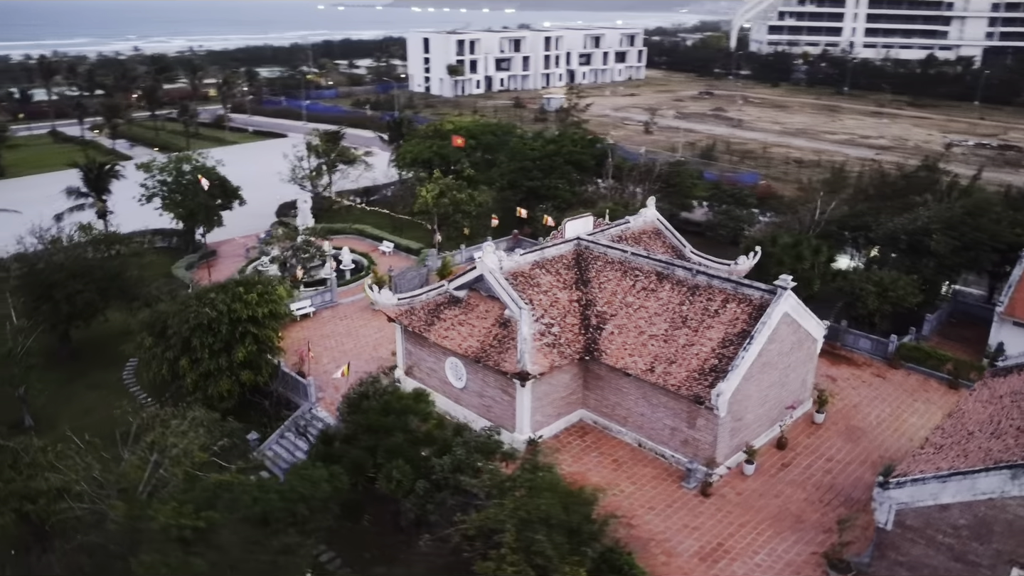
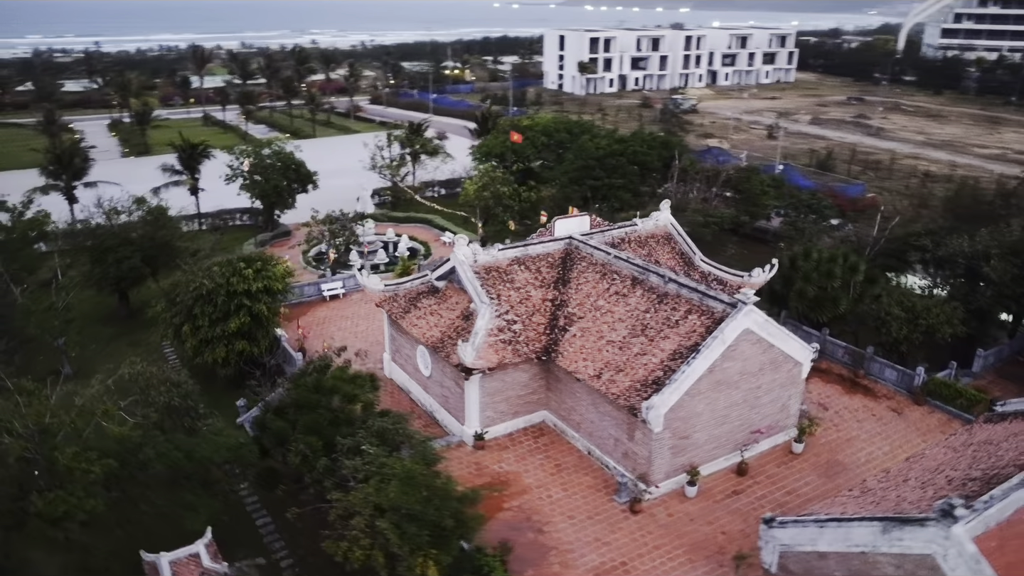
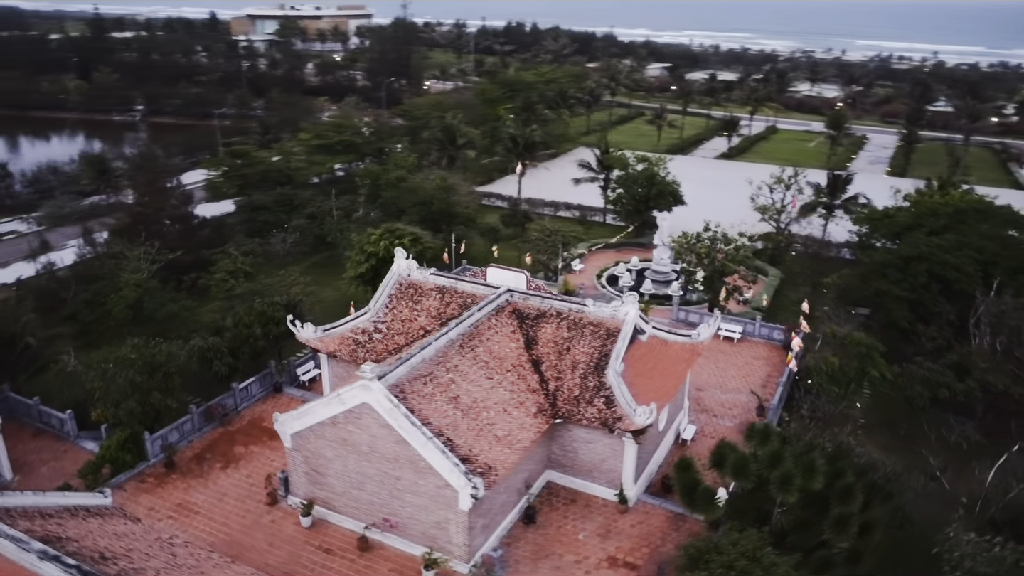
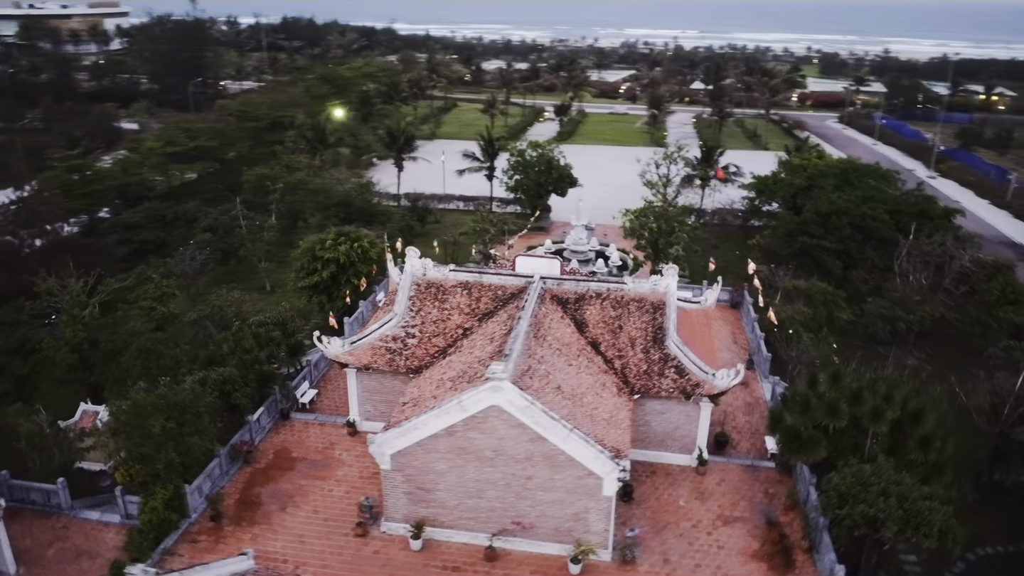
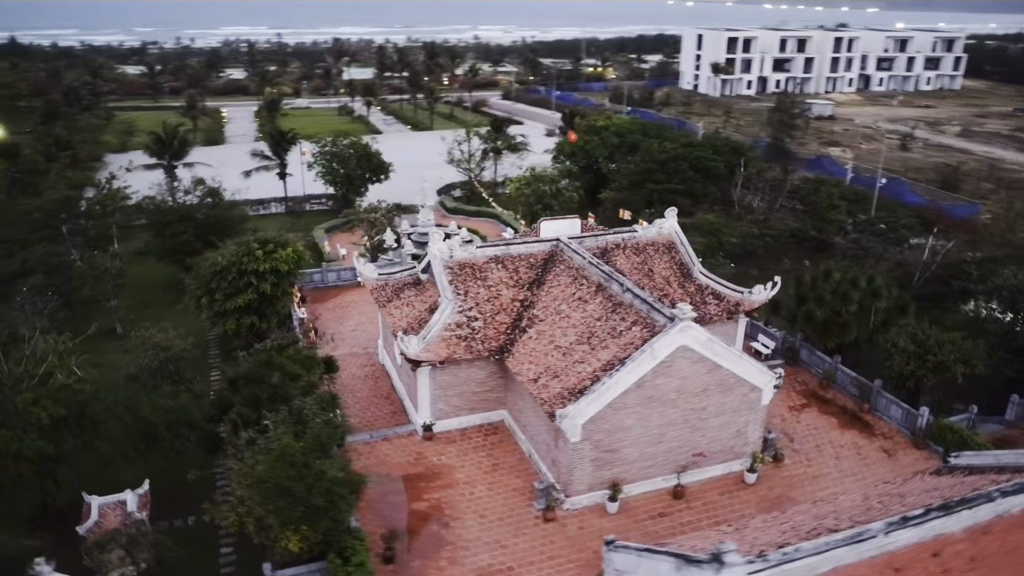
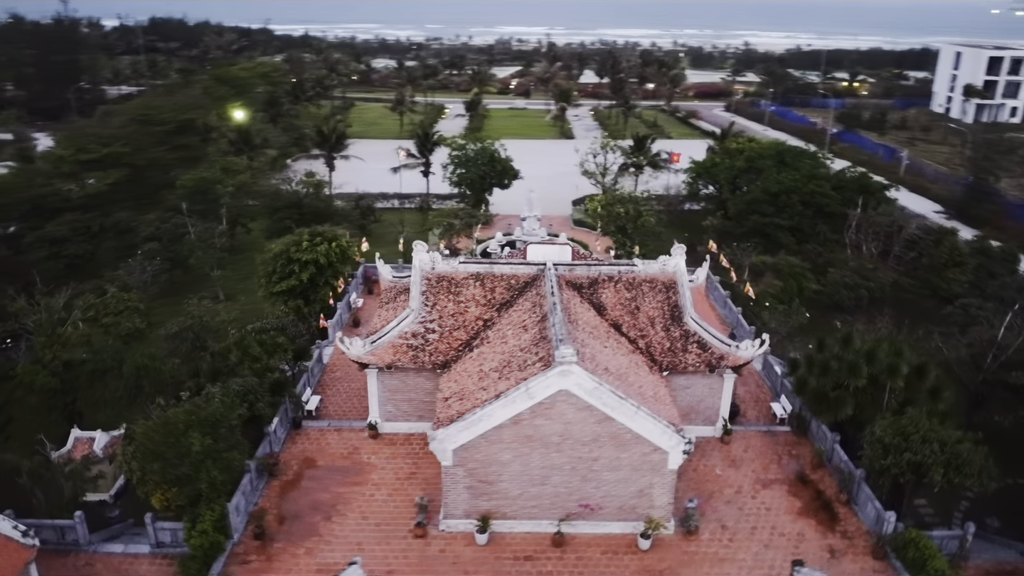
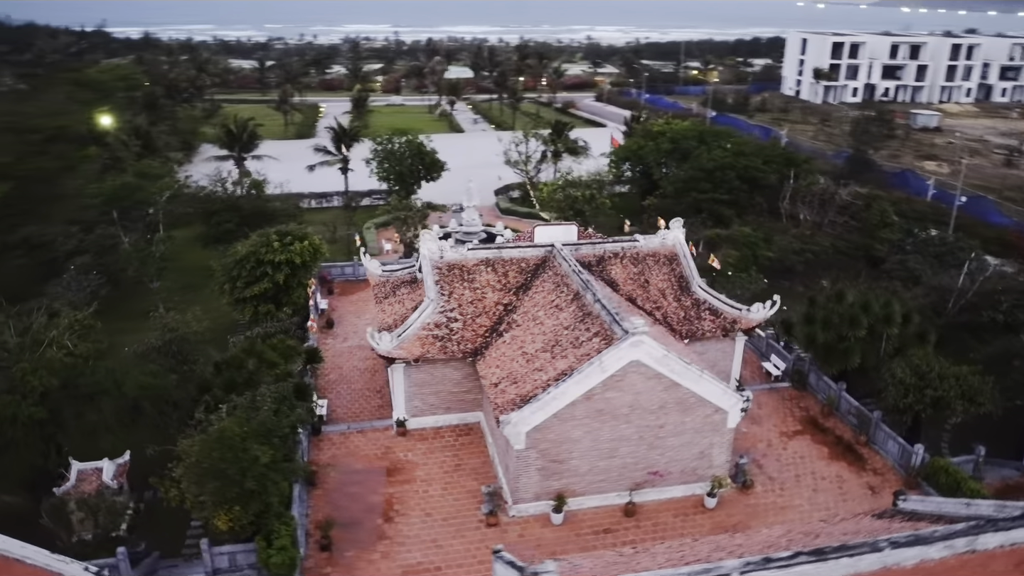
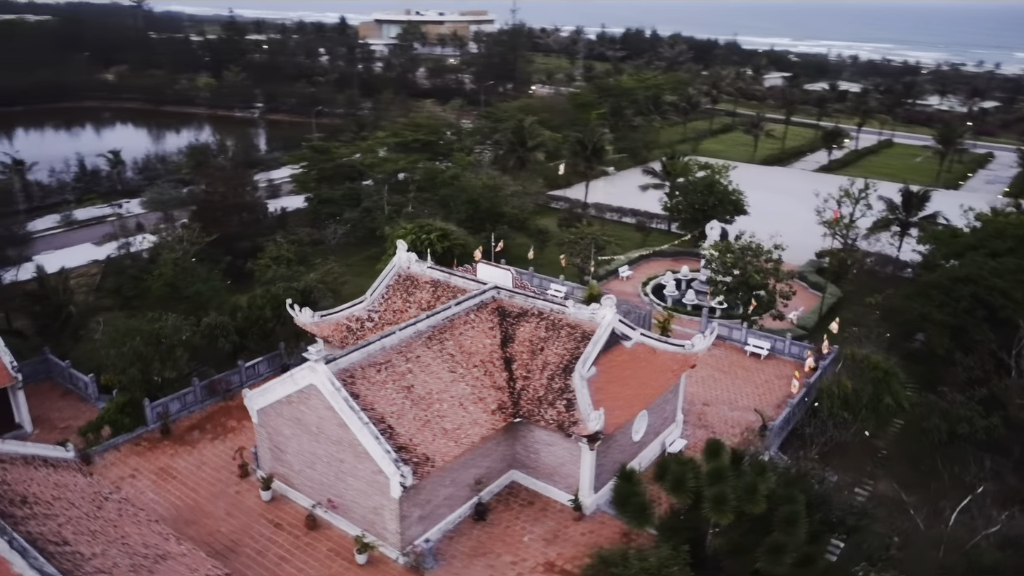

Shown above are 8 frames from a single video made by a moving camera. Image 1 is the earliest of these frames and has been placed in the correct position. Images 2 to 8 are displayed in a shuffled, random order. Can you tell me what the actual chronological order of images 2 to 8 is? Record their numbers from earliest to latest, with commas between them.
2, 5, 7, 6, 4, 3, 8
